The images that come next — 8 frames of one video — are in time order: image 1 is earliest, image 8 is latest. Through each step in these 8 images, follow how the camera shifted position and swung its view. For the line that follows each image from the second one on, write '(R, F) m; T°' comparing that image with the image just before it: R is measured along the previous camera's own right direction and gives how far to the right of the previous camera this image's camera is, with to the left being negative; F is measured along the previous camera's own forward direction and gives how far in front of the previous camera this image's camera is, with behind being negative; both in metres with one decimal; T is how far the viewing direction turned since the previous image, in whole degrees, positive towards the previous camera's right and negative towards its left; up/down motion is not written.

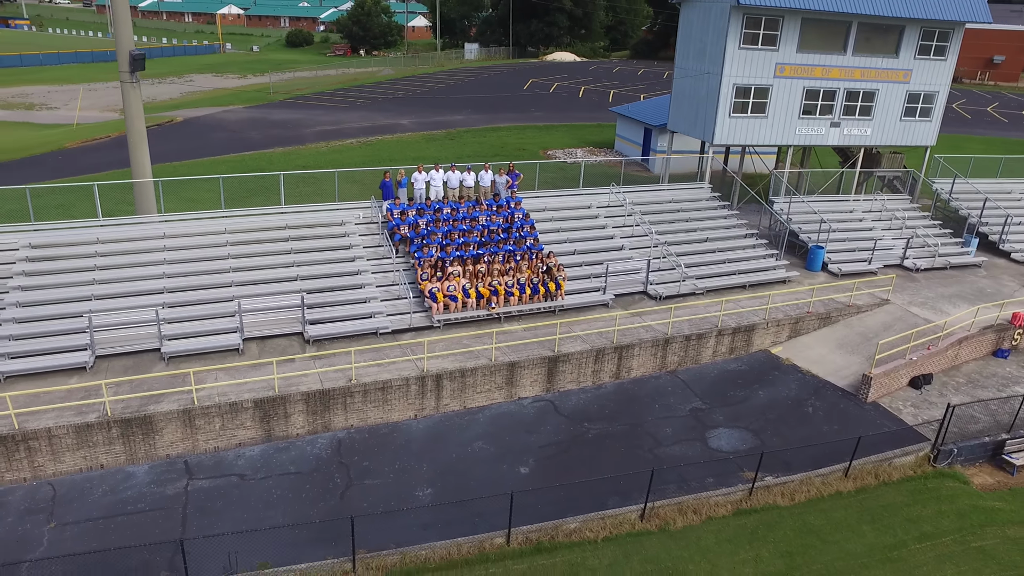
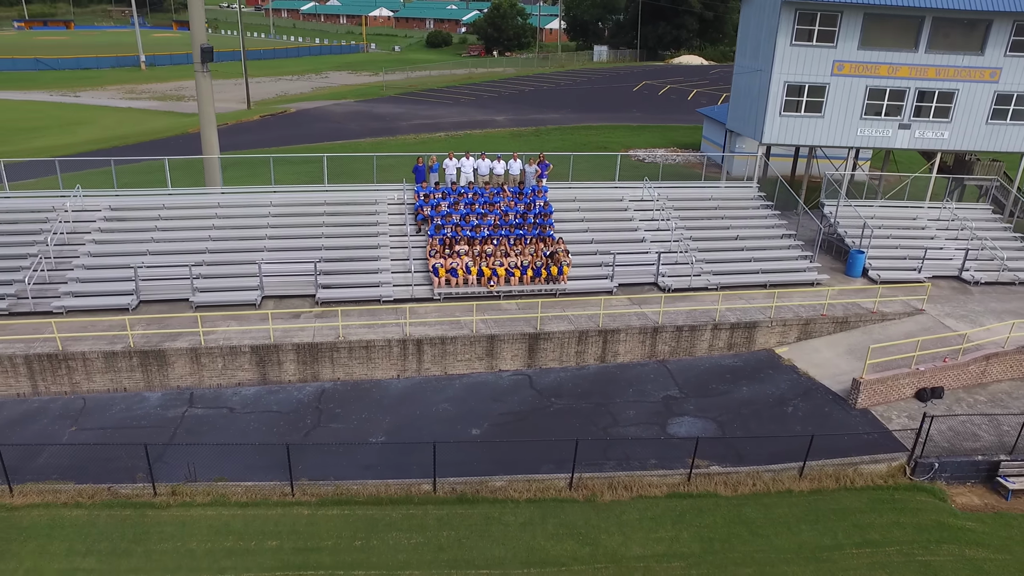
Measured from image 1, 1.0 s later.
(+3.2, -0.5) m; -11°
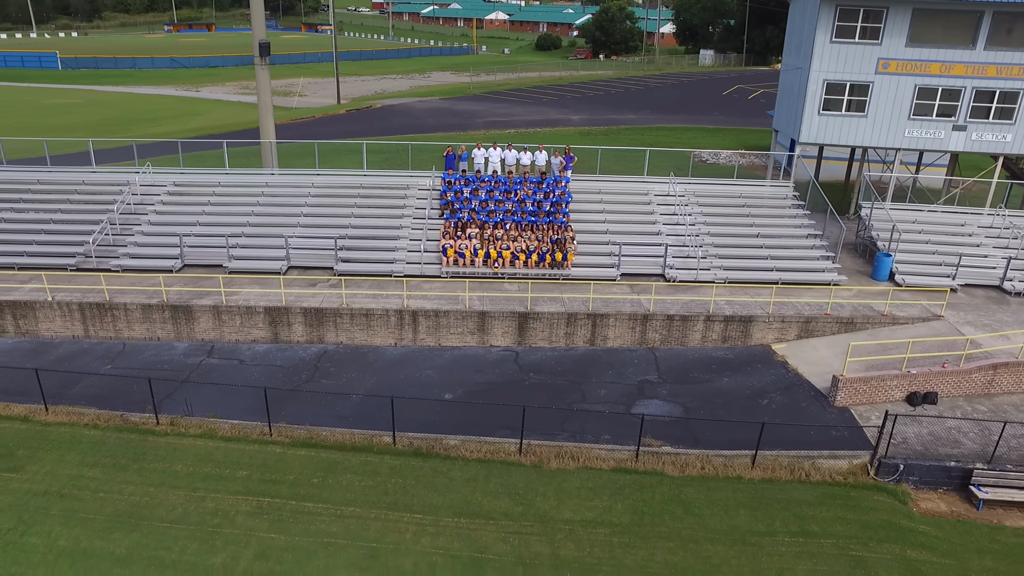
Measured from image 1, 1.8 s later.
(+2.7, -0.6) m; -9°
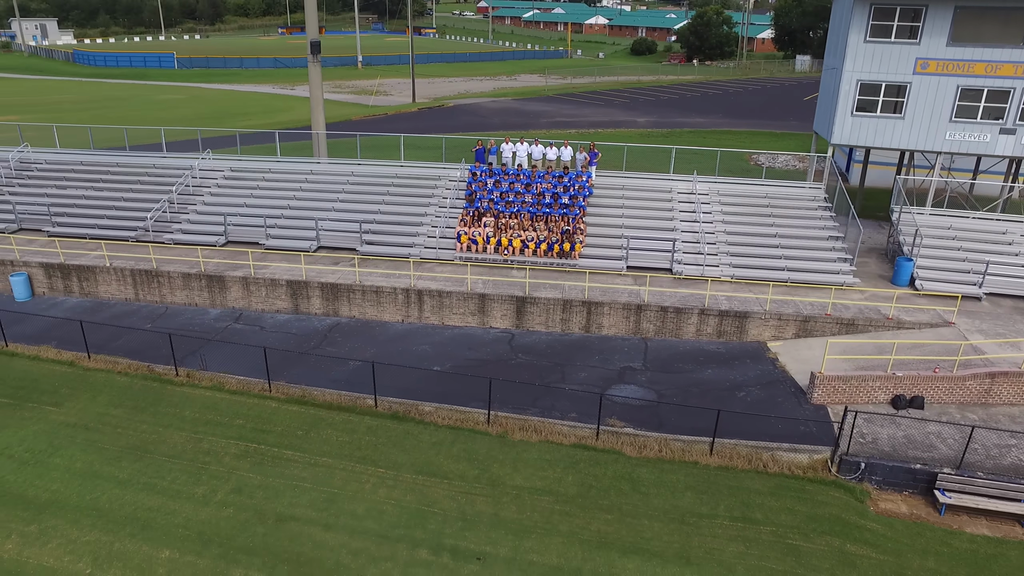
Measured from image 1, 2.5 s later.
(+2.3, -0.7) m; -8°
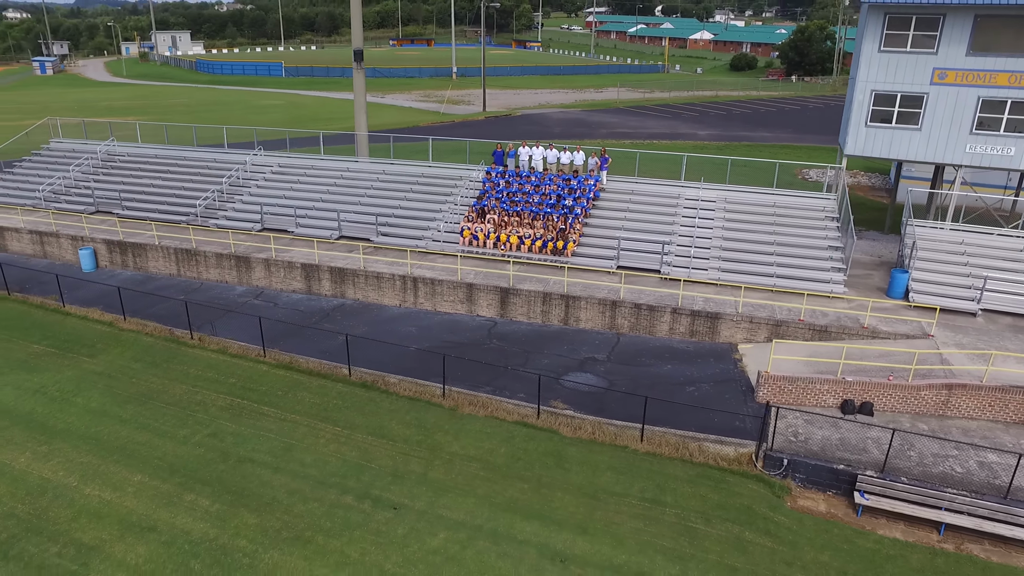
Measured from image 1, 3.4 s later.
(+3.0, -0.9) m; -8°
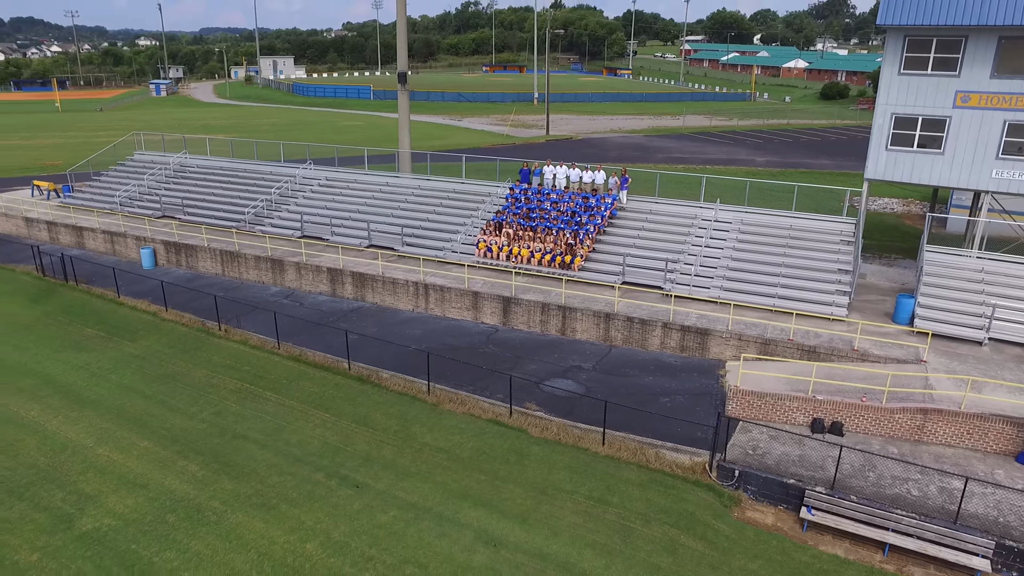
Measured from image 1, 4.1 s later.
(+2.3, -0.7) m; -7°
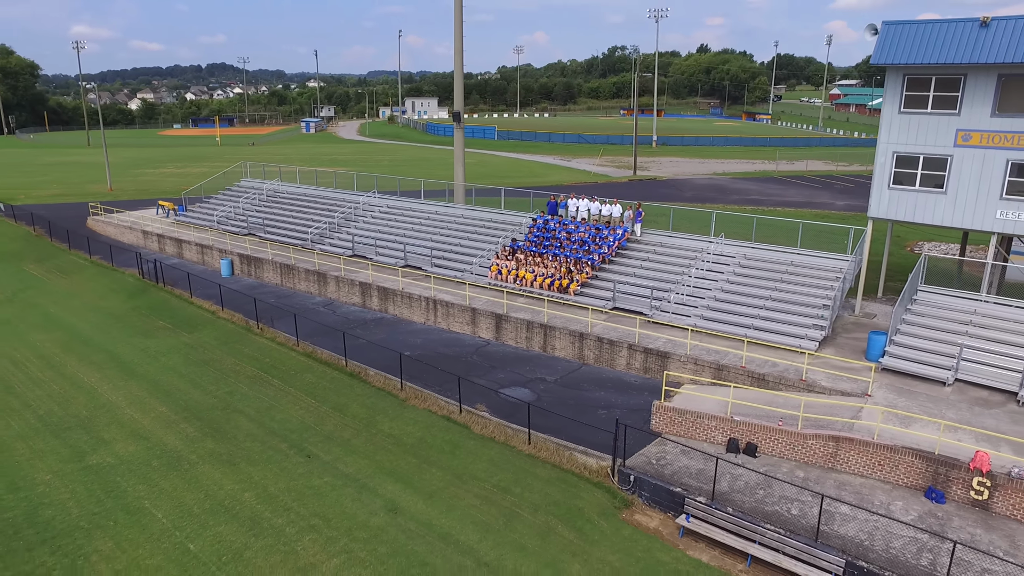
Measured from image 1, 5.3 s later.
(+4.3, -1.3) m; -12°
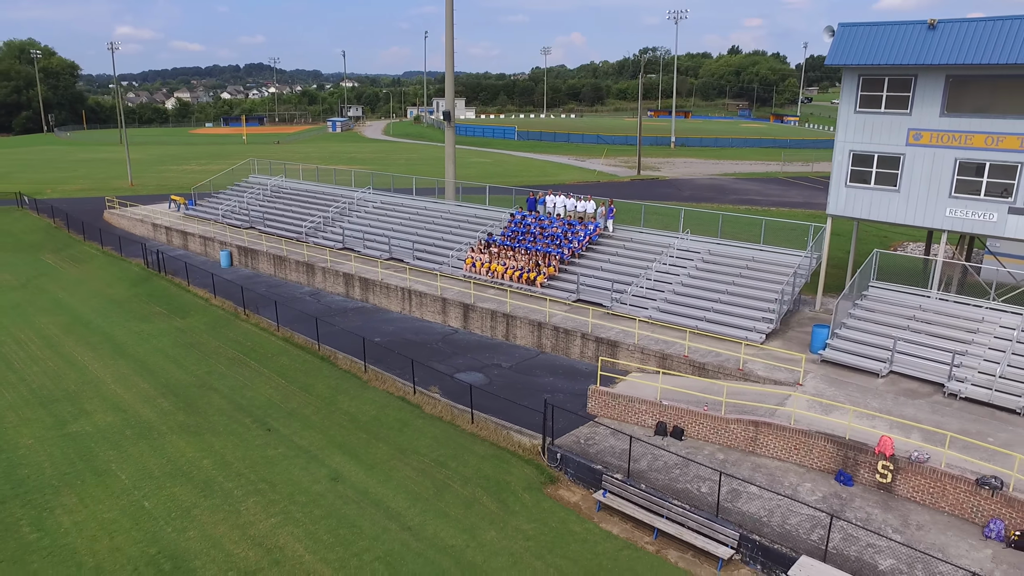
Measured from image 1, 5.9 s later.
(+2.0, -0.9) m; -3°
